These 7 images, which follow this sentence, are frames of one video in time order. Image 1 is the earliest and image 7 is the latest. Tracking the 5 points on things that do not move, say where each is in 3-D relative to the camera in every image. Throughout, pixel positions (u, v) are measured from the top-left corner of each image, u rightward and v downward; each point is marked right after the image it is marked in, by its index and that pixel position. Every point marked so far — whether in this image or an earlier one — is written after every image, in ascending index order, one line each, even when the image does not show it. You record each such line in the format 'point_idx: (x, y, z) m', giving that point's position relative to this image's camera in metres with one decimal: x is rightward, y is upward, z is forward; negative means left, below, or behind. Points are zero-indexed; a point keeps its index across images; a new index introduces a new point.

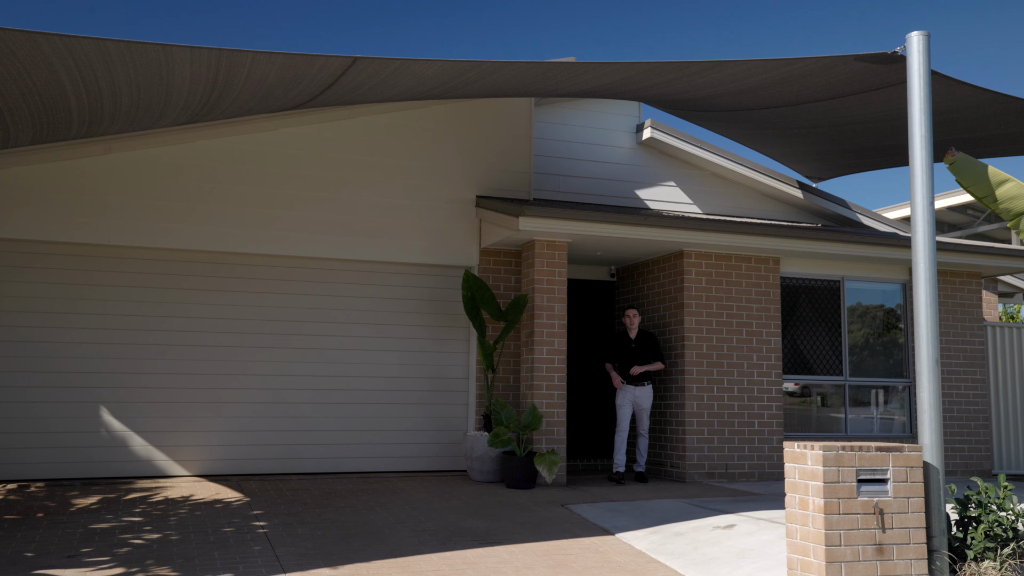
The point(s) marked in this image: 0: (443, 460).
0: (-0.8, -2.1, +10.2) m
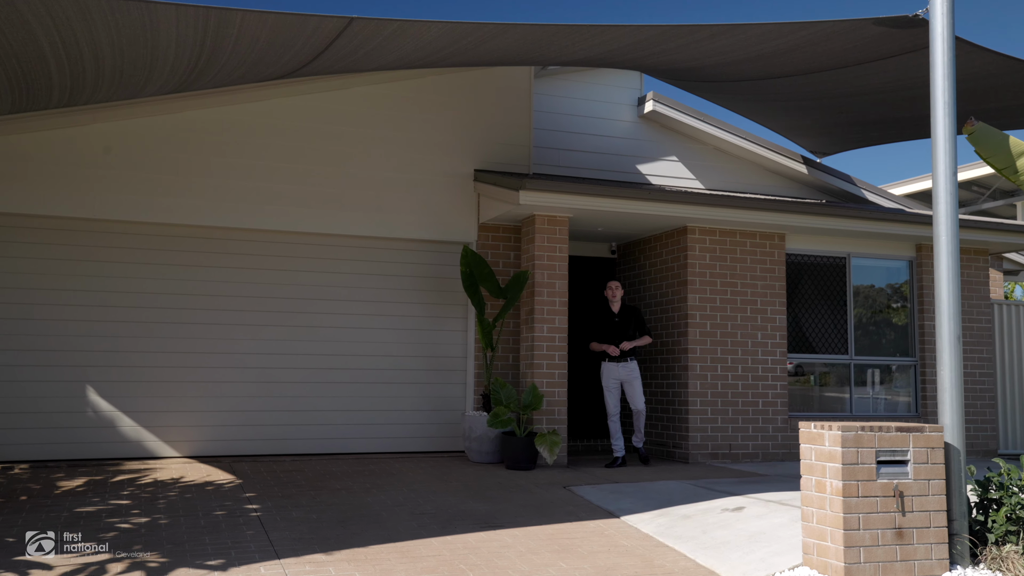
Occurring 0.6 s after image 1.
0: (-0.9, -1.8, +10.0) m
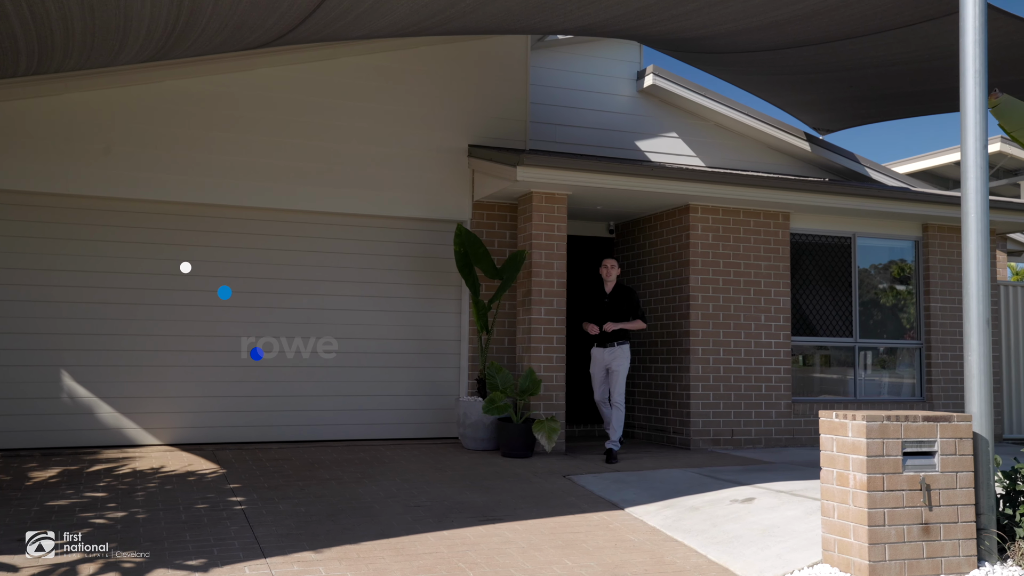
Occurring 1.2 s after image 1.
0: (-0.9, -1.6, +9.7) m
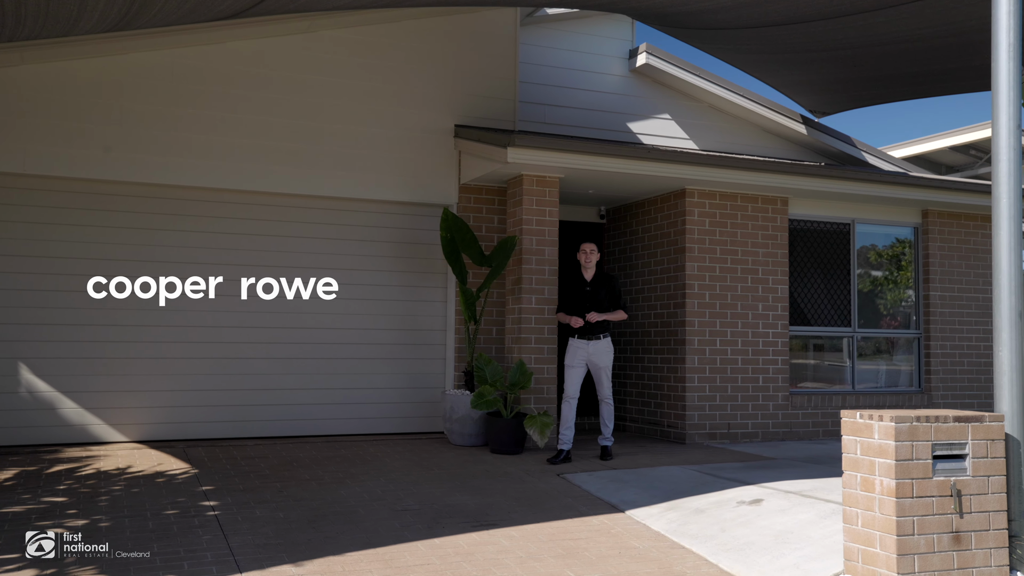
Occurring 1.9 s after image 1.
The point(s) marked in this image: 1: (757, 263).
0: (-1.0, -1.5, +9.3) m
1: (+2.7, +0.3, +9.2) m
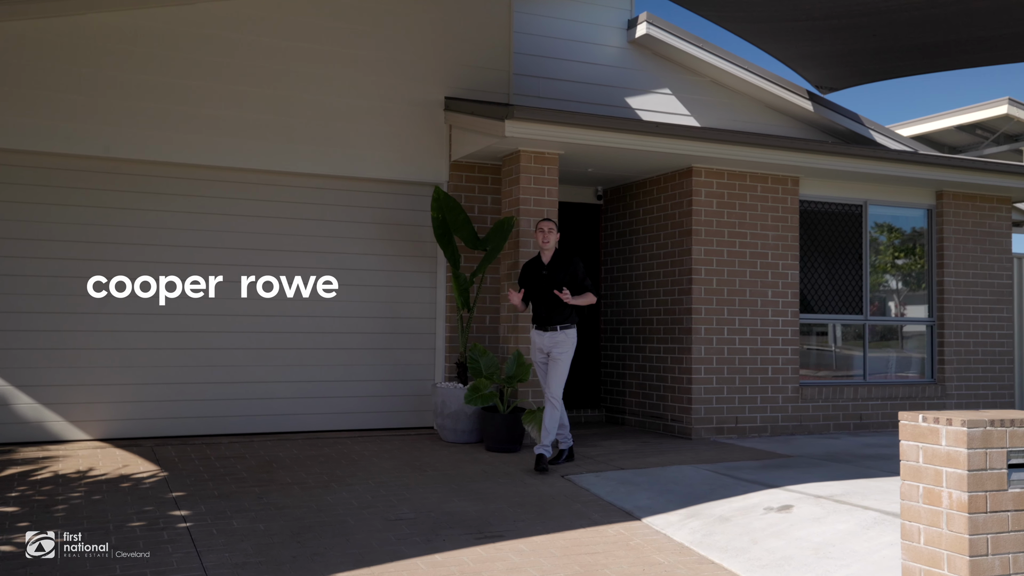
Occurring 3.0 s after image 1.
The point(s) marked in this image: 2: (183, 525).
0: (-1.1, -1.3, +8.6) m
1: (+2.7, +0.4, +8.7) m
2: (-2.0, -1.5, +5.2) m
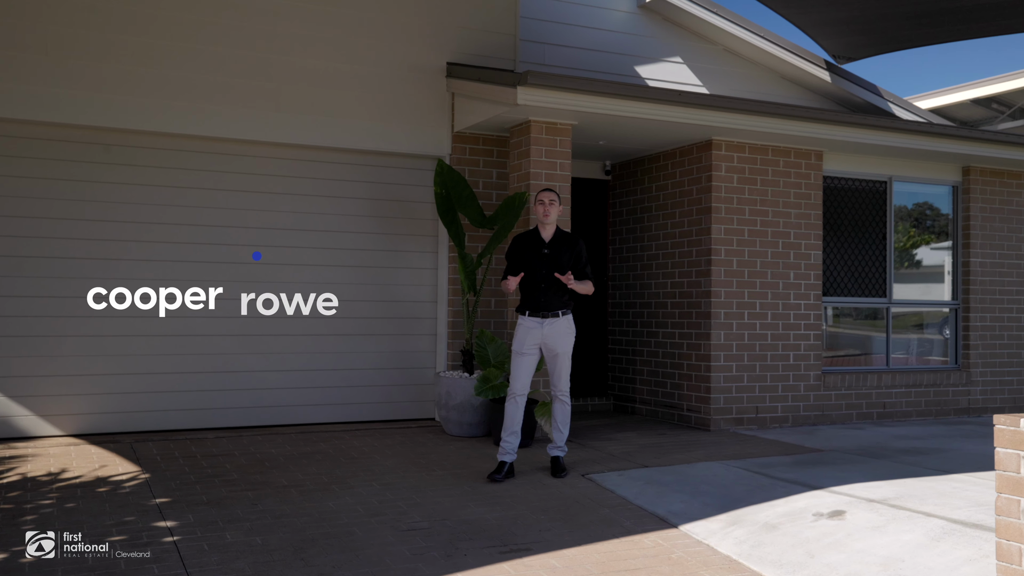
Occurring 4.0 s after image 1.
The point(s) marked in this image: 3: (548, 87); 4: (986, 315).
0: (-1.0, -1.1, +8.1) m
1: (+2.7, +0.6, +8.2) m
2: (-1.9, -1.4, +4.6) m
3: (+0.3, +1.6, +6.7) m
4: (+5.2, -0.3, +9.1) m
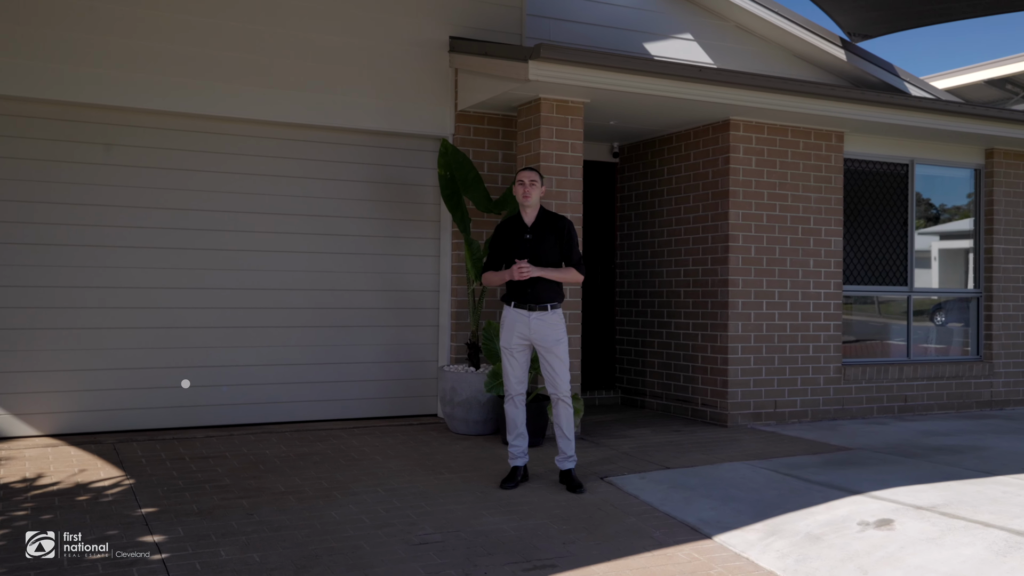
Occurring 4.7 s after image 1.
0: (-1.0, -1.0, +7.6) m
1: (+2.8, +0.7, +7.8) m
2: (-1.8, -1.3, +4.2) m
3: (+0.4, +1.7, +6.3) m
4: (+5.2, -0.2, +8.8) m
